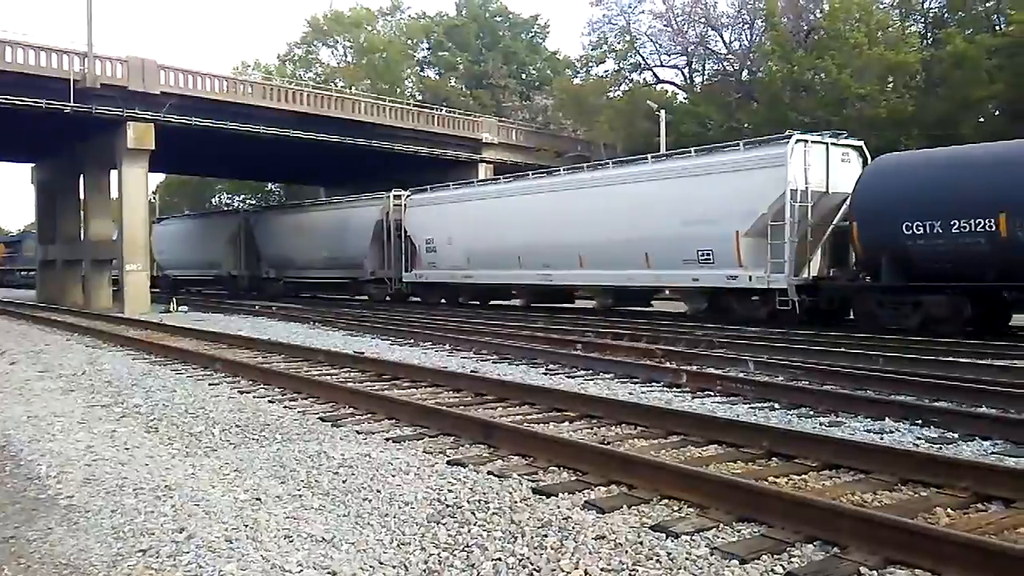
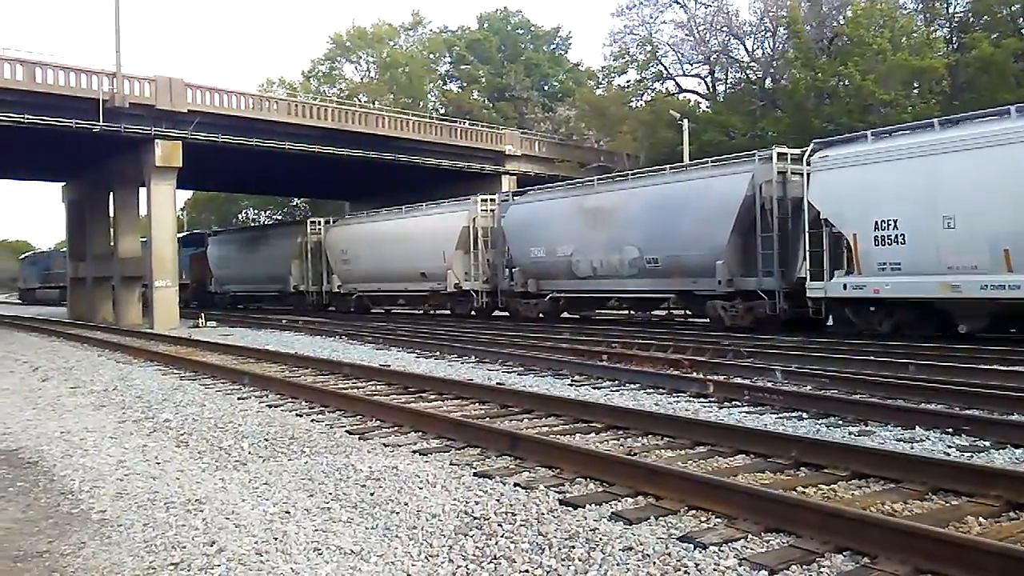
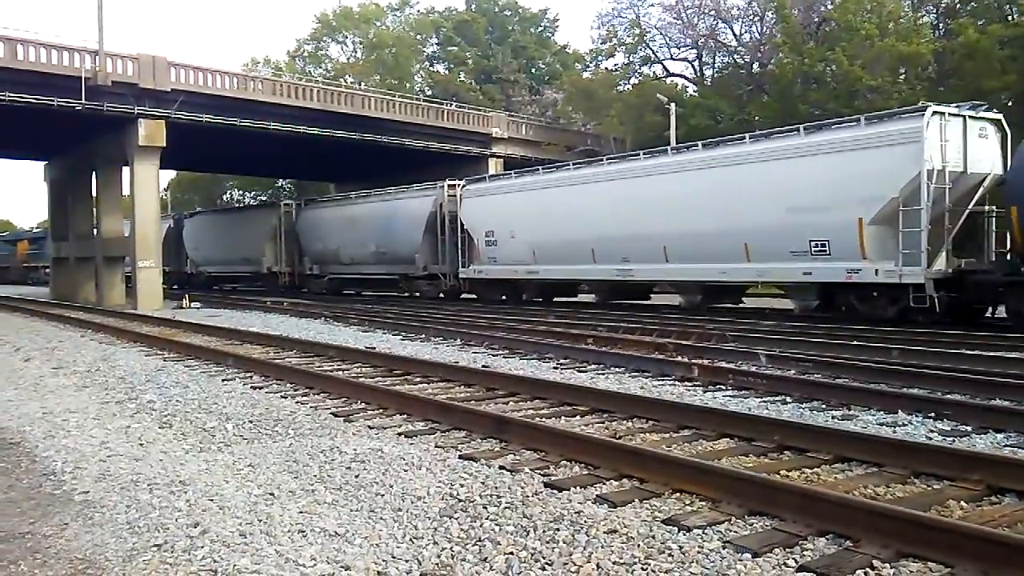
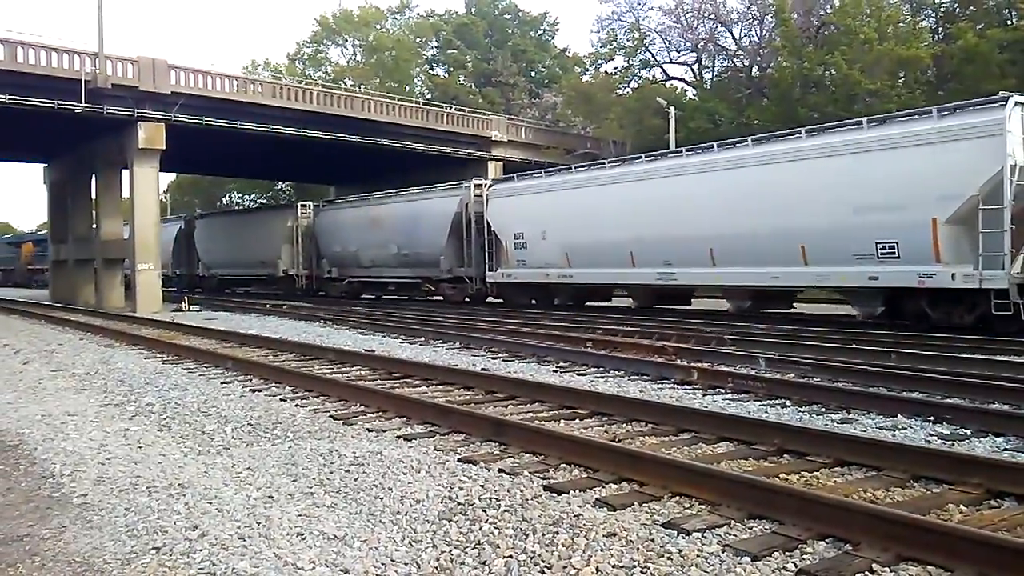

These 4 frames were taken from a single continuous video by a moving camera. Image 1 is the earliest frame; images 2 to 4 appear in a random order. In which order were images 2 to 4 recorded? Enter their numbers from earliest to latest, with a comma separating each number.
3, 4, 2
